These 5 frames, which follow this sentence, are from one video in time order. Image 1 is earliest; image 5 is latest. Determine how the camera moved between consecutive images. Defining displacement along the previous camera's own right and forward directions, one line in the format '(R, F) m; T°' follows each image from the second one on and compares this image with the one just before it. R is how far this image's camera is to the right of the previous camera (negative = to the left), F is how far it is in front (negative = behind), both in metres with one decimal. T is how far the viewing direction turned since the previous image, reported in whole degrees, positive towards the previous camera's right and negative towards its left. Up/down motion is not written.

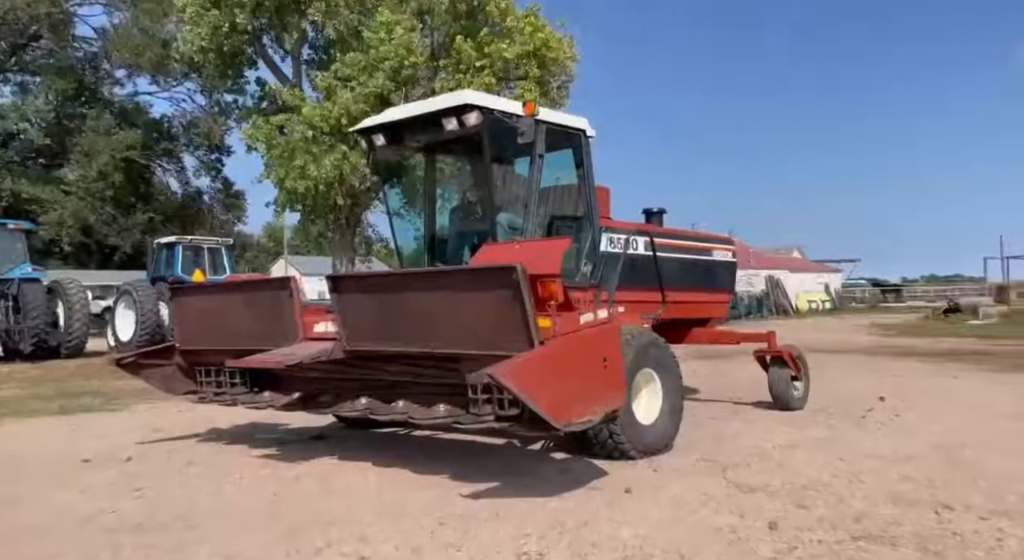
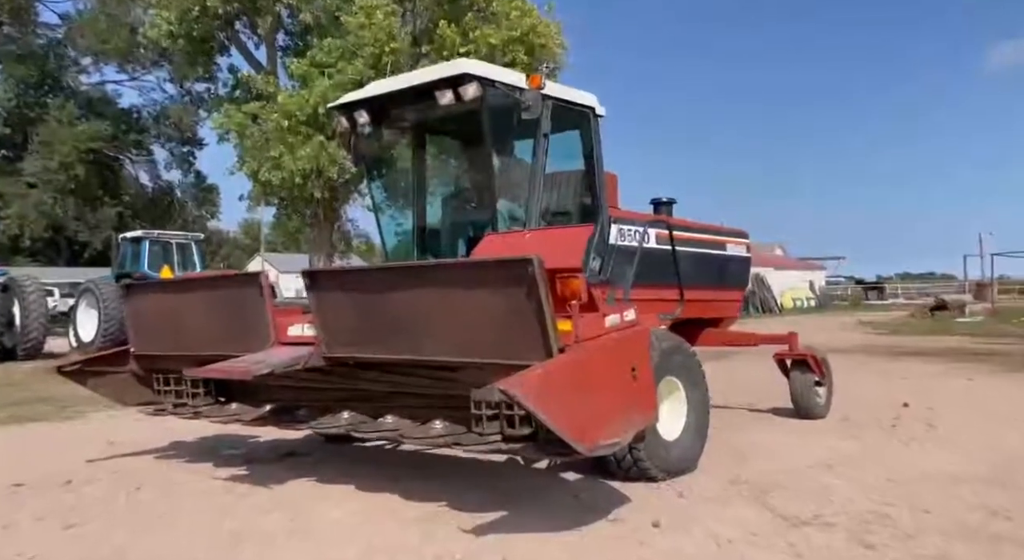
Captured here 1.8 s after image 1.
(-0.2, +0.7) m; +2°
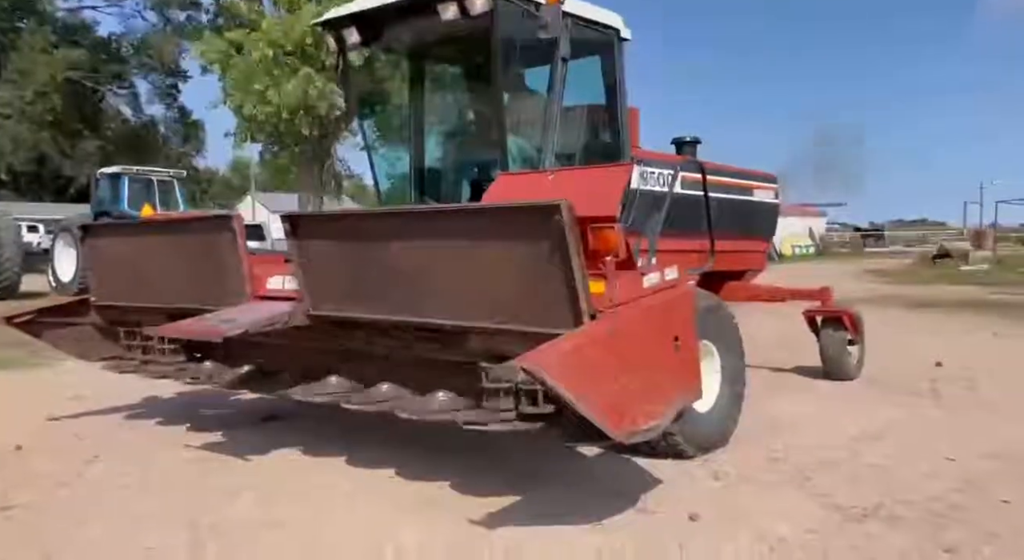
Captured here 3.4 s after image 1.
(-0.1, +0.6) m; +1°
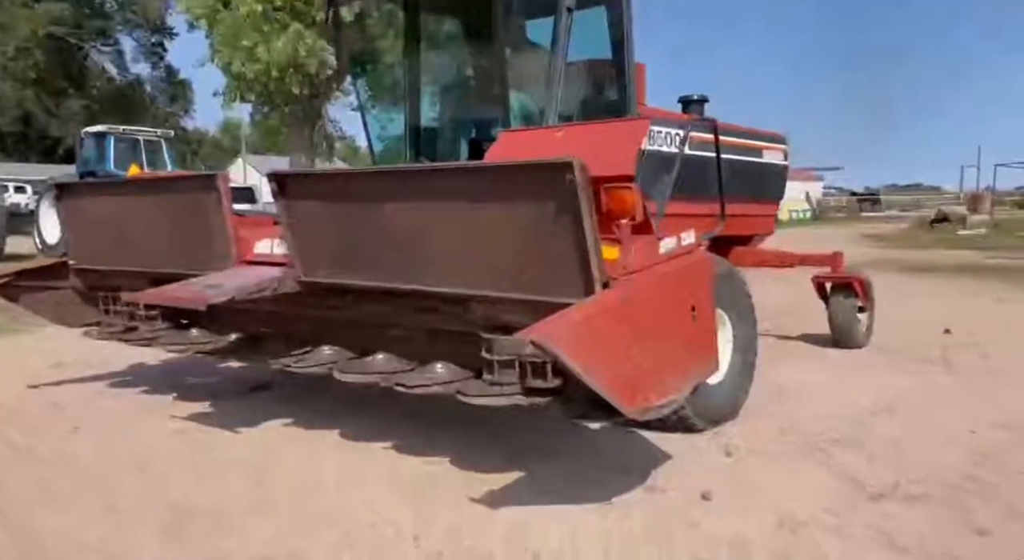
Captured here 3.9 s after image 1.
(0.0, +0.2) m; +1°
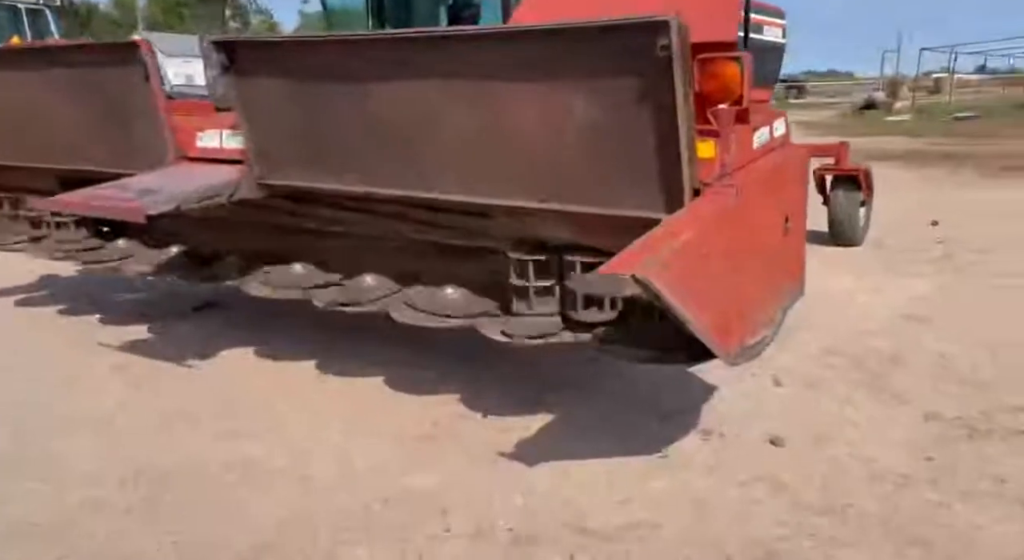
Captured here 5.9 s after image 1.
(-0.4, +0.7) m; +6°
